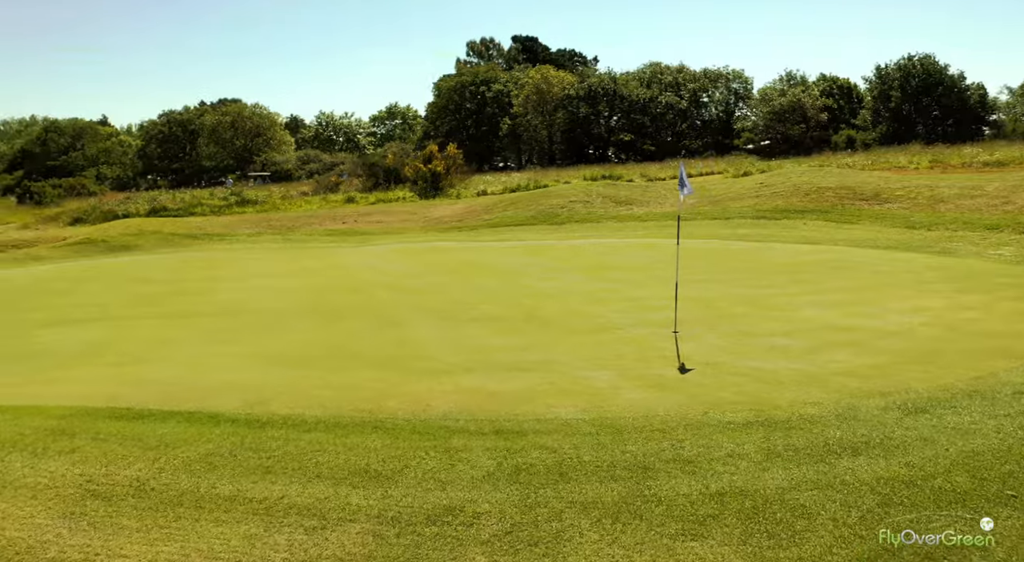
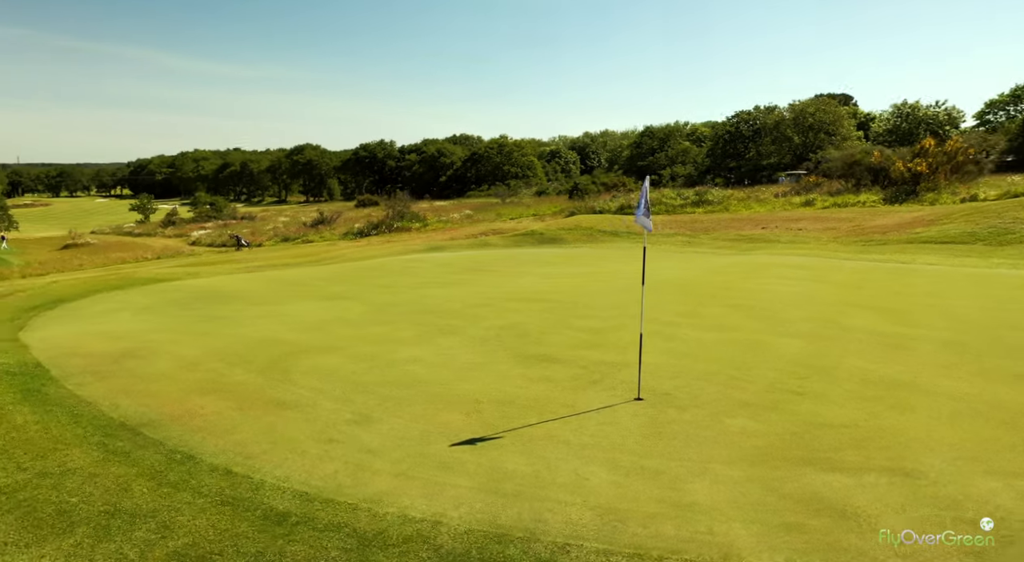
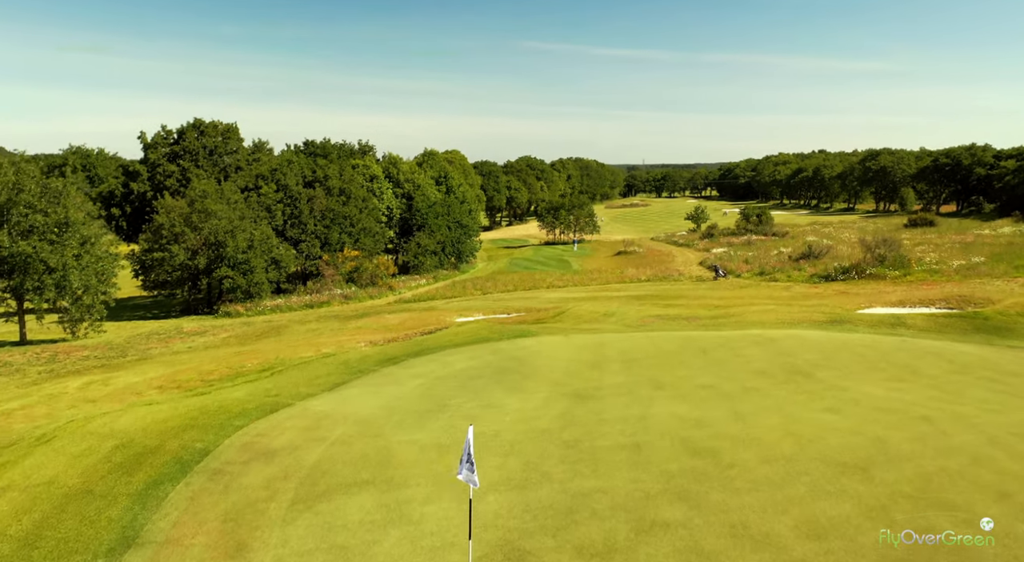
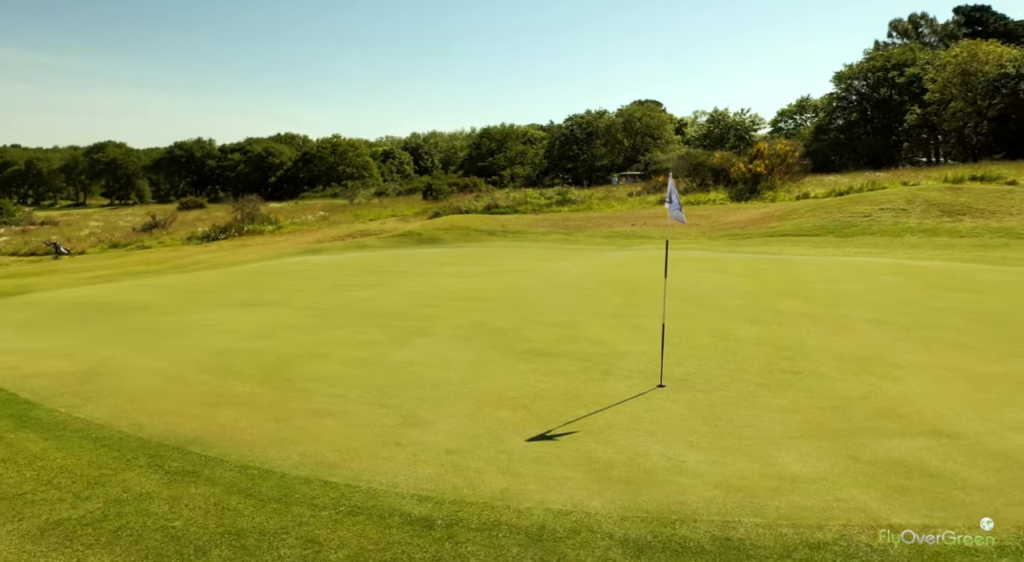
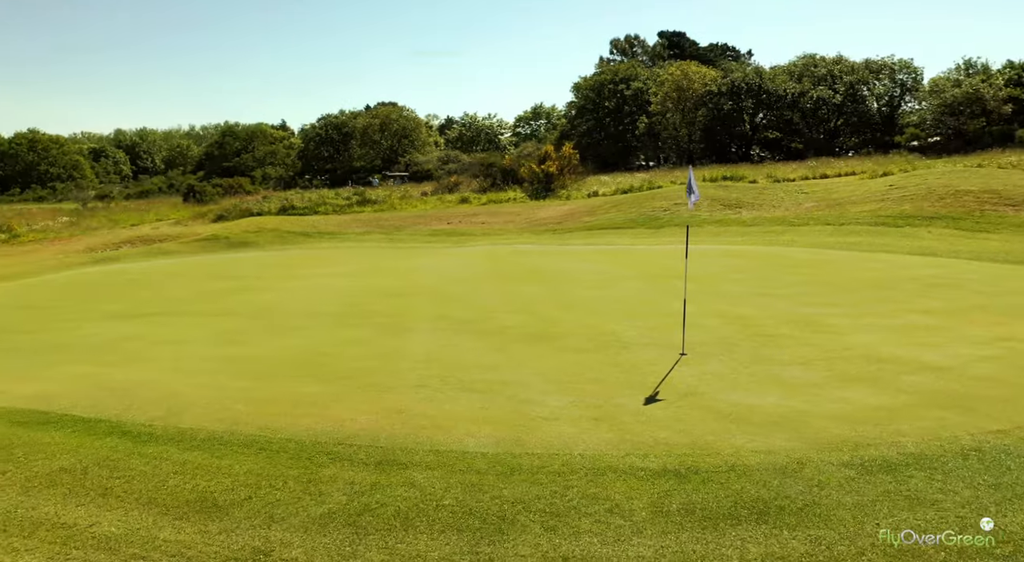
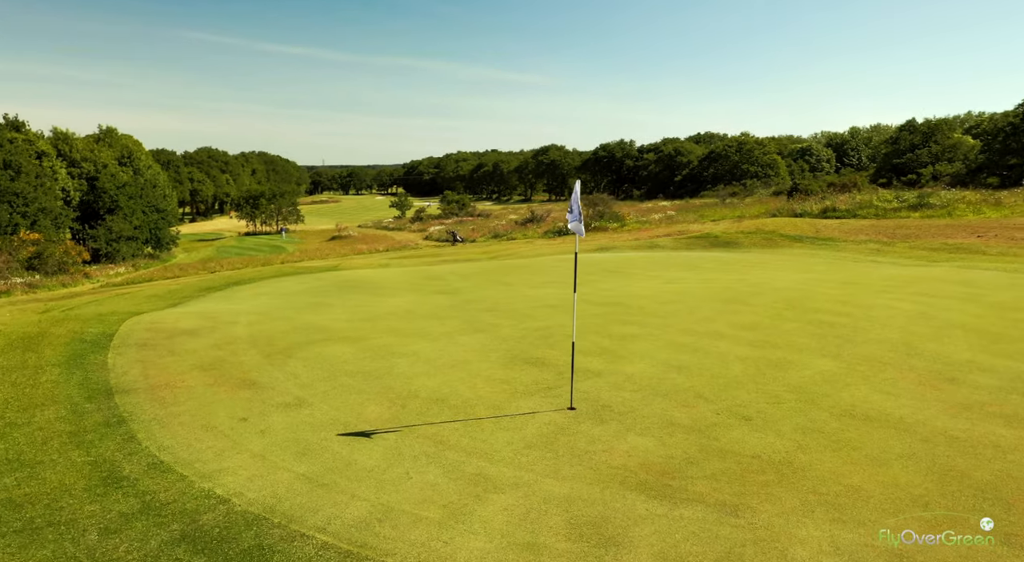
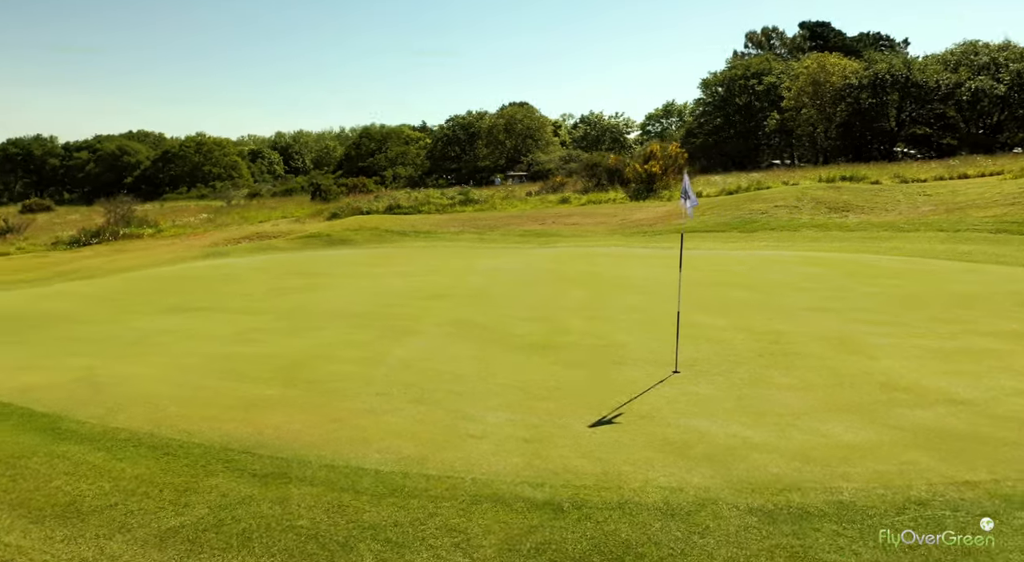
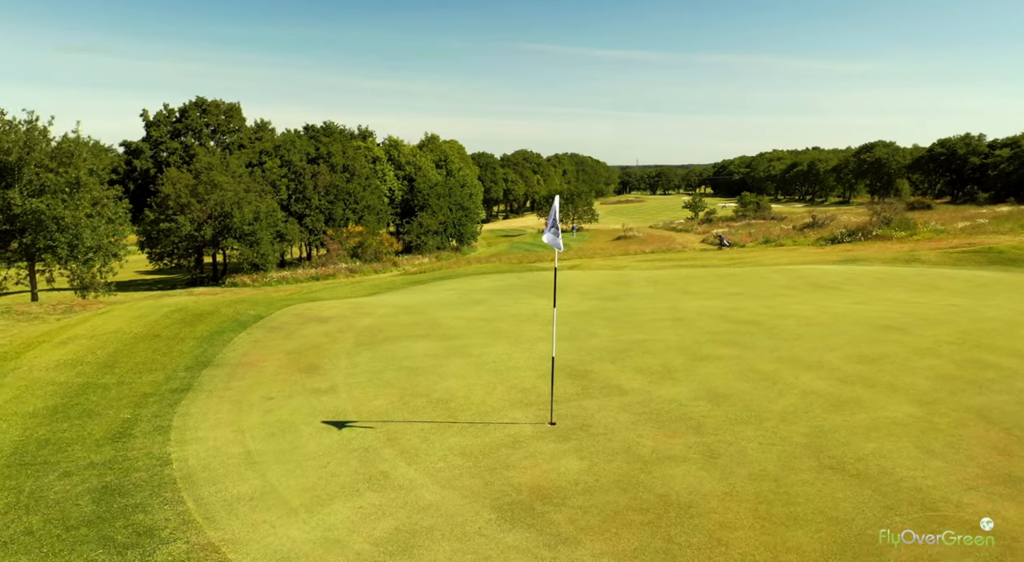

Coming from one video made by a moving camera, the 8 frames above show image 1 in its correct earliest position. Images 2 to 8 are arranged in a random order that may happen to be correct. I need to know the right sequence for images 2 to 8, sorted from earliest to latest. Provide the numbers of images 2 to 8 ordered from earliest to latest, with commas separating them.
5, 7, 4, 2, 6, 8, 3
